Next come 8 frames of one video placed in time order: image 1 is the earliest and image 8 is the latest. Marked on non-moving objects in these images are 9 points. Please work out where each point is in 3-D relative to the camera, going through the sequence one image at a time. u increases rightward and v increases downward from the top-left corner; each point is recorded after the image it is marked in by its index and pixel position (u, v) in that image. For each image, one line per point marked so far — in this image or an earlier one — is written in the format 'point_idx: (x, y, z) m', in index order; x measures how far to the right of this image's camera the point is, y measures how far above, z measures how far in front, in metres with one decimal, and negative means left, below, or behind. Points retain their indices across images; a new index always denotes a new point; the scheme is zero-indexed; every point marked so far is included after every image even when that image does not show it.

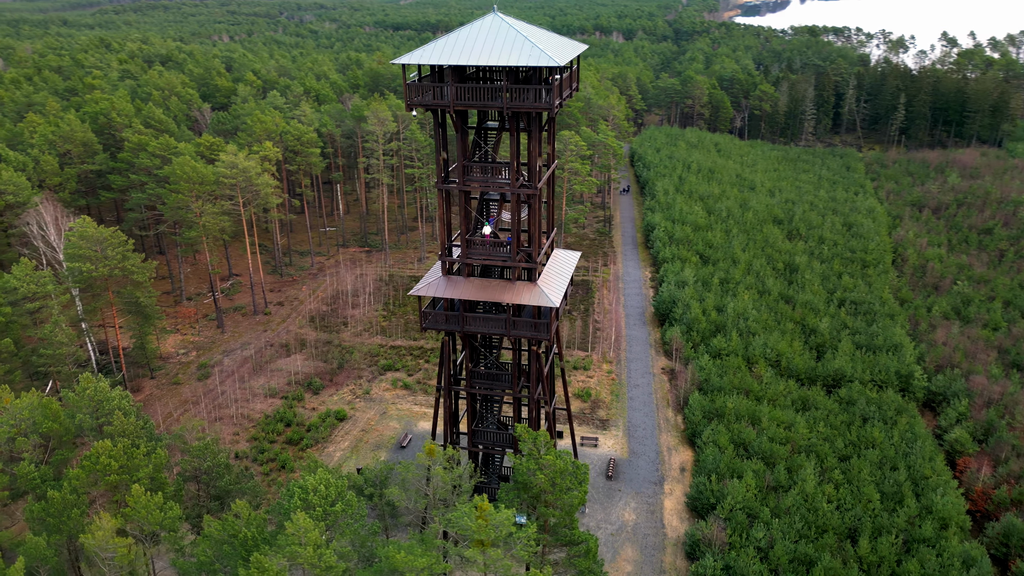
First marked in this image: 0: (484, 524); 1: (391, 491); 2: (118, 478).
0: (-0.6, -5.0, +15.5) m
1: (-3.0, -5.0, +17.9) m
2: (-9.3, -4.4, +17.2) m
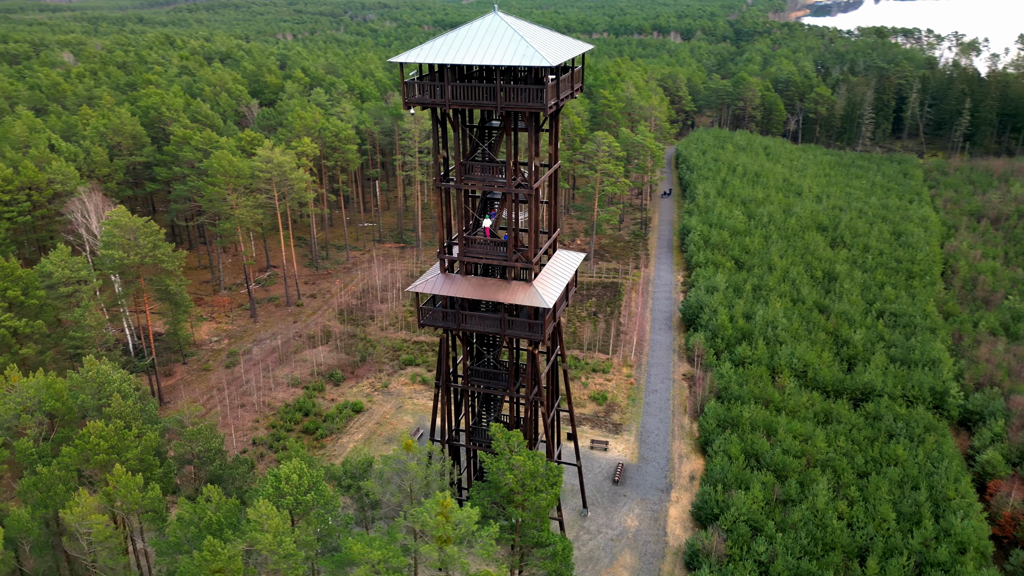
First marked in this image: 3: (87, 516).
0: (-1.4, -4.9, +15.6) m
1: (-3.6, -4.9, +18.2) m
2: (-9.9, -4.1, +18.0) m
3: (-9.0, -4.8, +15.7) m
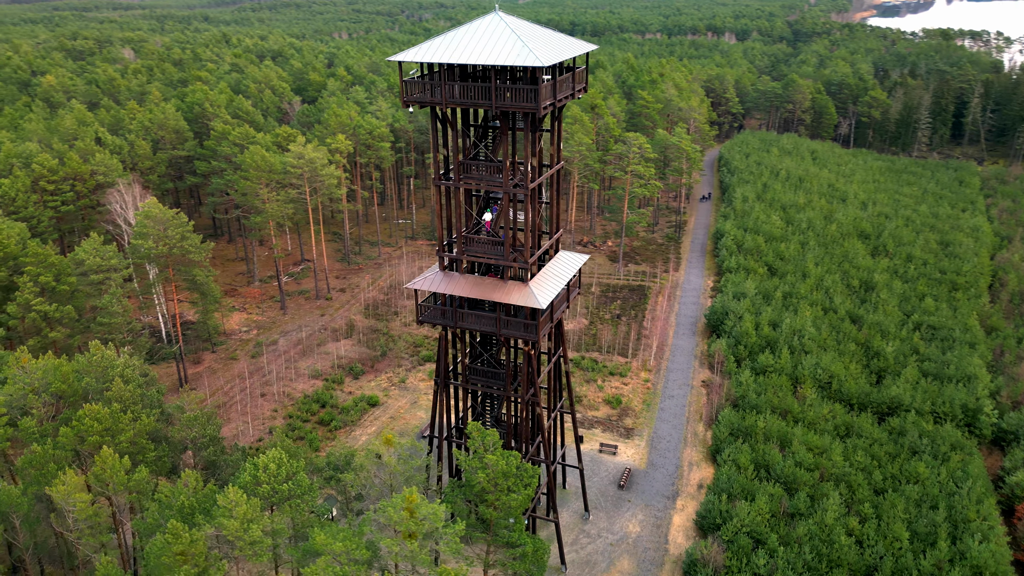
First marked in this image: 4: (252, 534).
0: (-2.2, -4.9, +15.7) m
1: (-4.2, -4.8, +18.5) m
2: (-10.5, -3.8, +18.7) m
3: (-9.8, -4.5, +16.3) m
4: (-5.3, -5.0, +15.0) m
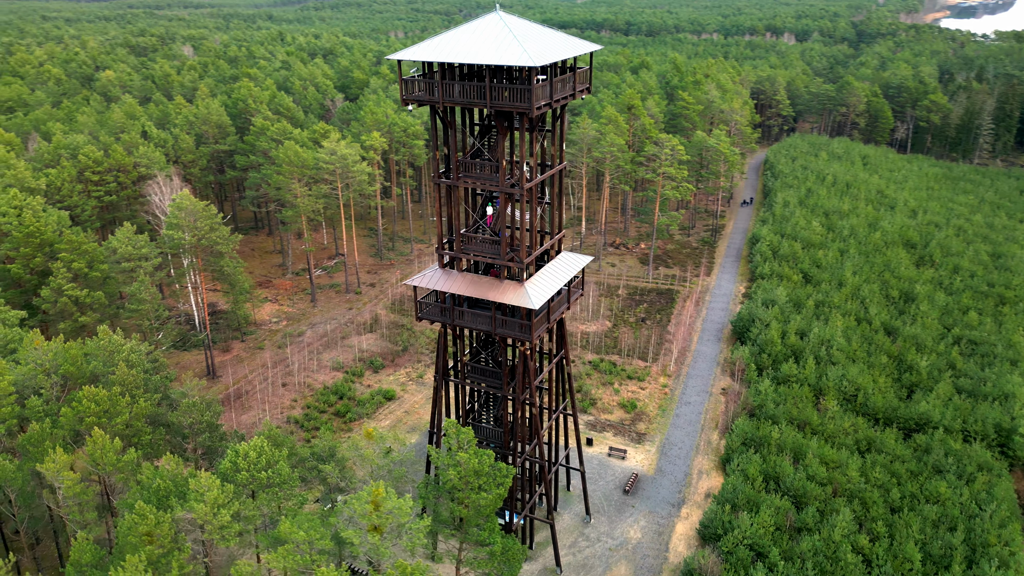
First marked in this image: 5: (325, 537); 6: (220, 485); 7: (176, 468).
0: (-3.0, -4.8, +15.9) m
1: (-4.8, -4.6, +18.8) m
2: (-11.0, -3.5, +19.5) m
3: (-10.5, -4.2, +17.1) m
4: (-6.1, -4.9, +15.5) m
5: (-4.0, -5.4, +15.8) m
6: (-6.5, -4.3, +16.3) m
7: (-7.9, -4.2, +17.3) m
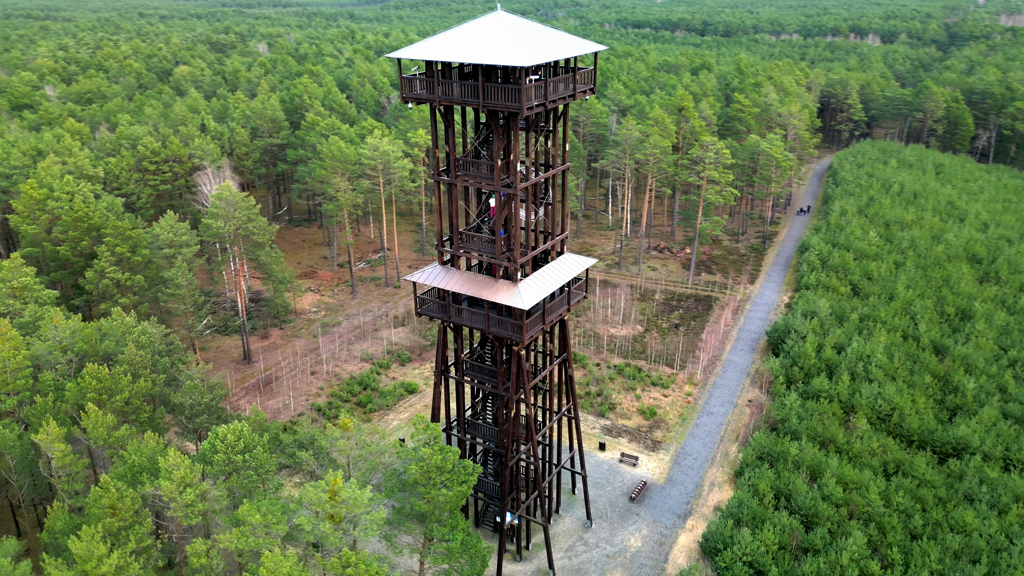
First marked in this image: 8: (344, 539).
0: (-4.0, -4.6, +16.3) m
1: (-5.5, -4.4, +19.3) m
2: (-11.6, -3.0, +20.6) m
3: (-11.3, -3.8, +18.2) m
4: (-7.2, -4.6, +16.1) m
5: (-5.1, -5.2, +16.3) m
6: (-7.4, -4.1, +17.0) m
7: (-8.8, -3.9, +18.1) m
8: (-3.7, -5.5, +16.2) m
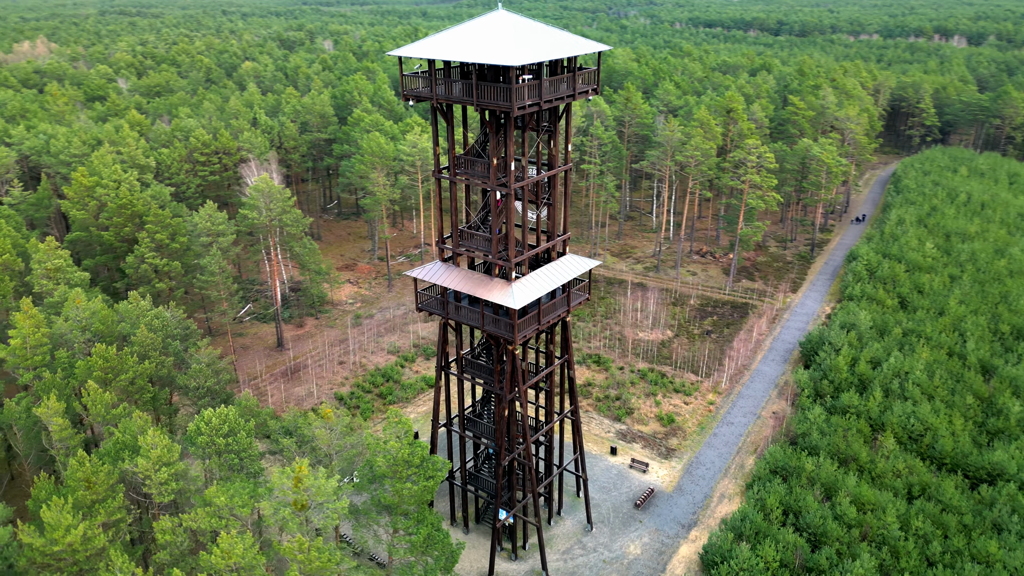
0: (-4.9, -4.5, +16.7) m
1: (-6.1, -4.2, +19.9) m
2: (-12.0, -2.6, +21.7) m
3: (-12.0, -3.3, +19.2) m
4: (-8.1, -4.3, +16.8) m
5: (-6.0, -4.9, +16.8) m
6: (-8.2, -3.8, +17.7) m
7: (-9.5, -3.5, +18.9) m
8: (-4.6, -5.4, +16.6) m
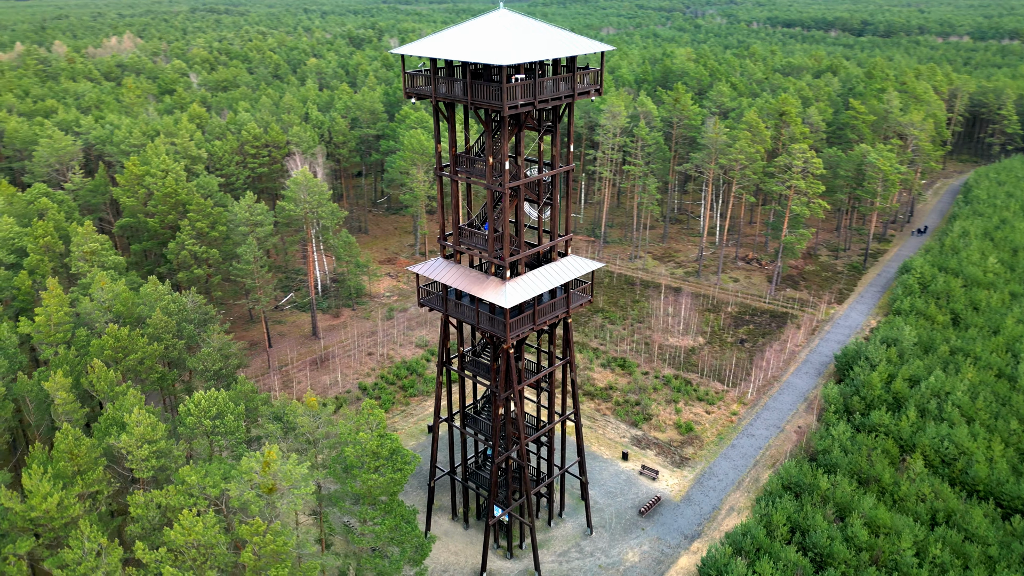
0: (-5.8, -4.2, +17.3) m
1: (-6.7, -3.9, +20.5) m
2: (-12.3, -2.1, +22.9) m
3: (-12.6, -2.8, +20.4) m
4: (-8.9, -3.9, +17.7) m
5: (-6.9, -4.7, +17.4) m
6: (-9.0, -3.4, +18.5) m
7: (-10.1, -3.1, +19.9) m
8: (-5.6, -5.1, +17.2) m
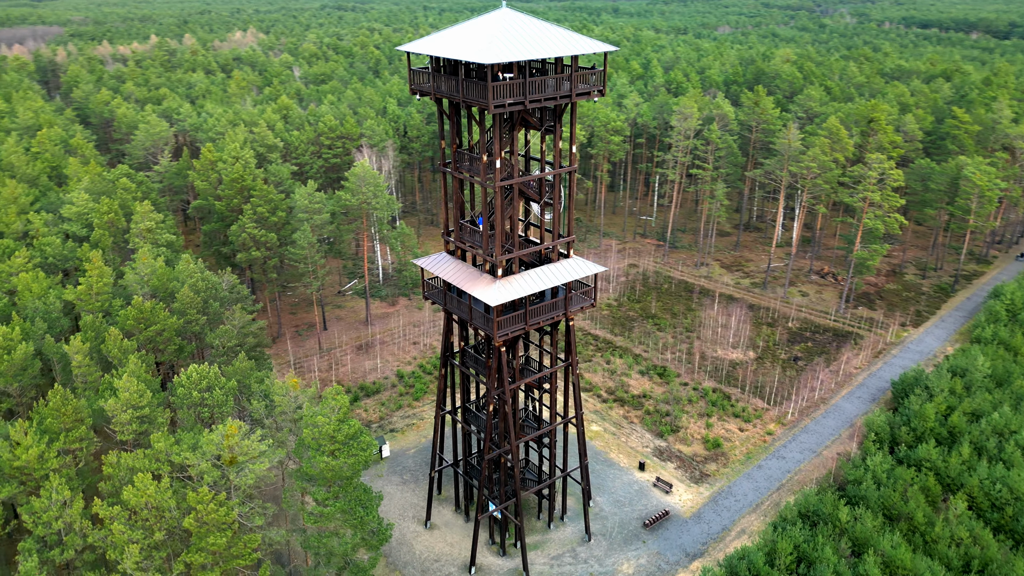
0: (-7.1, -3.8, +18.2) m
1: (-7.4, -3.4, +21.6) m
2: (-12.5, -1.2, +24.7) m
3: (-13.2, -2.0, +22.4) m
4: (-10.1, -3.3, +19.1) m
5: (-8.2, -4.2, +18.6) m
6: (-10.0, -2.8, +20.0) m
7: (-10.9, -2.4, +21.5) m
8: (-6.9, -4.7, +18.1) m
